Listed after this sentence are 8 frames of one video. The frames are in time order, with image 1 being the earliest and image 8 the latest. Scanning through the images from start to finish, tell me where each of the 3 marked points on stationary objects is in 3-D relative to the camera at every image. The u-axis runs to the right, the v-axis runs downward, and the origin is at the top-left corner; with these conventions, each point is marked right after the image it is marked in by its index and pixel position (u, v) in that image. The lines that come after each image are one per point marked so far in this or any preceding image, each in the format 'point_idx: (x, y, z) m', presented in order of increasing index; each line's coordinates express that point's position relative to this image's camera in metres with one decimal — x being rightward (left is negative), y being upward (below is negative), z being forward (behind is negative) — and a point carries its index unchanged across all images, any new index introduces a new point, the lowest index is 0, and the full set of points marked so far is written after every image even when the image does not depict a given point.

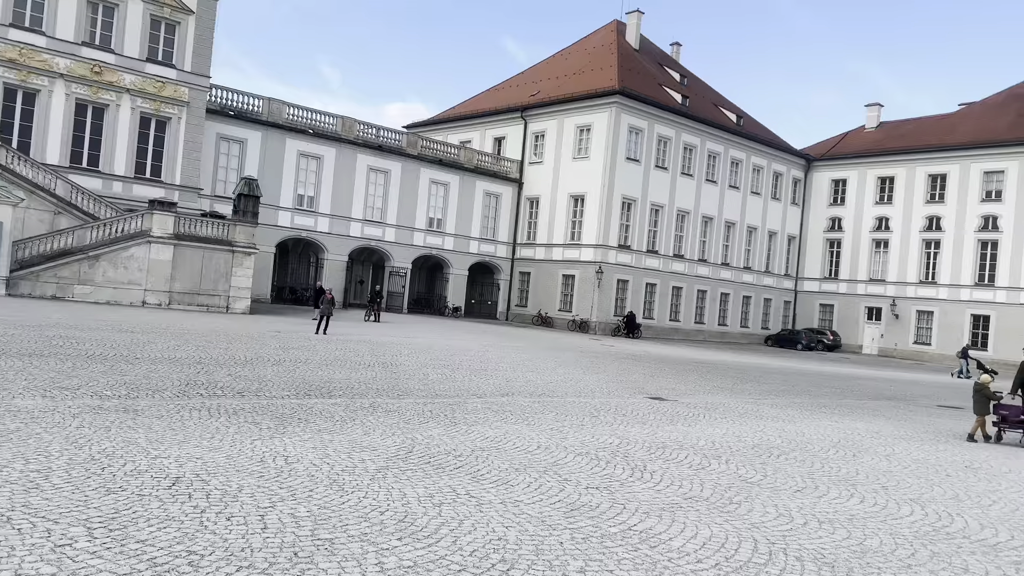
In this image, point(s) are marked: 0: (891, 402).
0: (+9.0, -2.6, +19.0) m
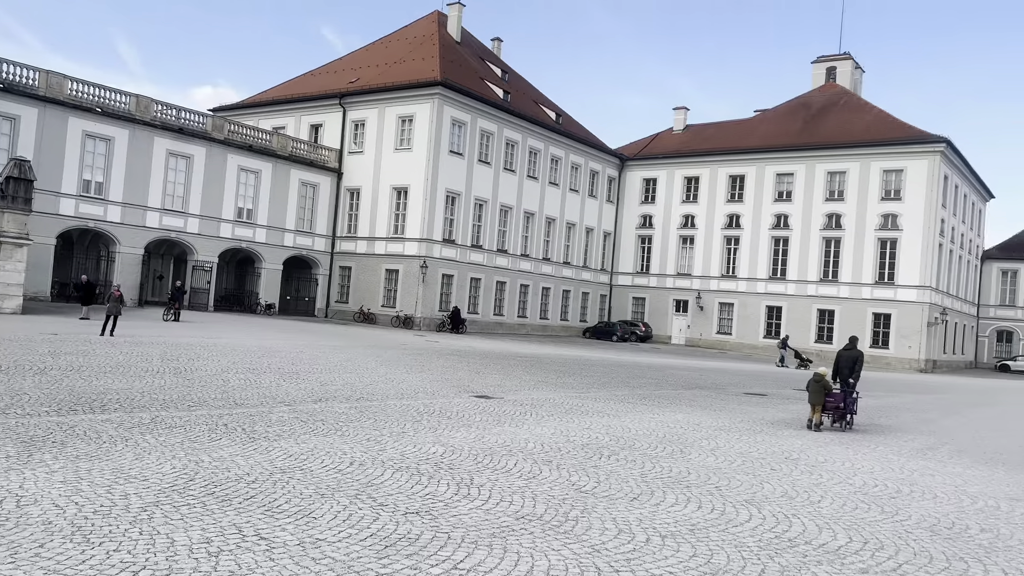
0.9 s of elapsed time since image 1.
0: (+4.7, -2.4, +19.7) m
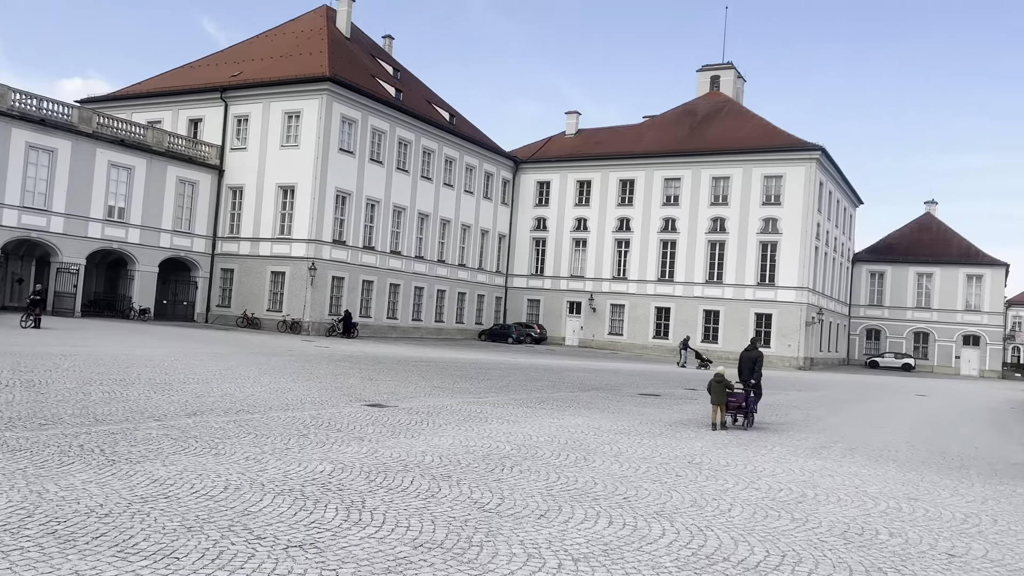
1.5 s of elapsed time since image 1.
0: (+2.1, -2.5, +19.6) m
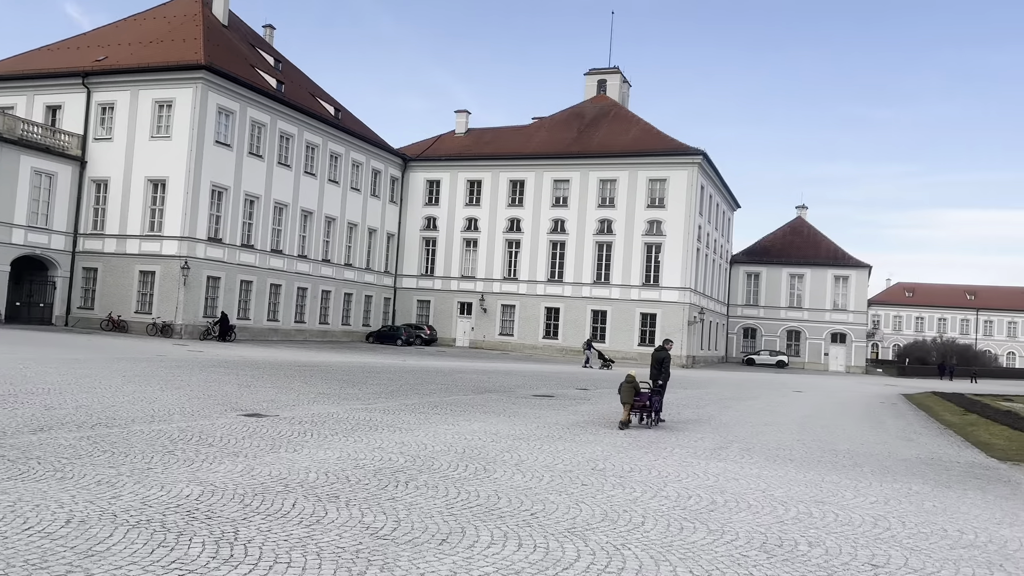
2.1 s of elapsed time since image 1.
0: (-0.5, -2.5, +19.2) m
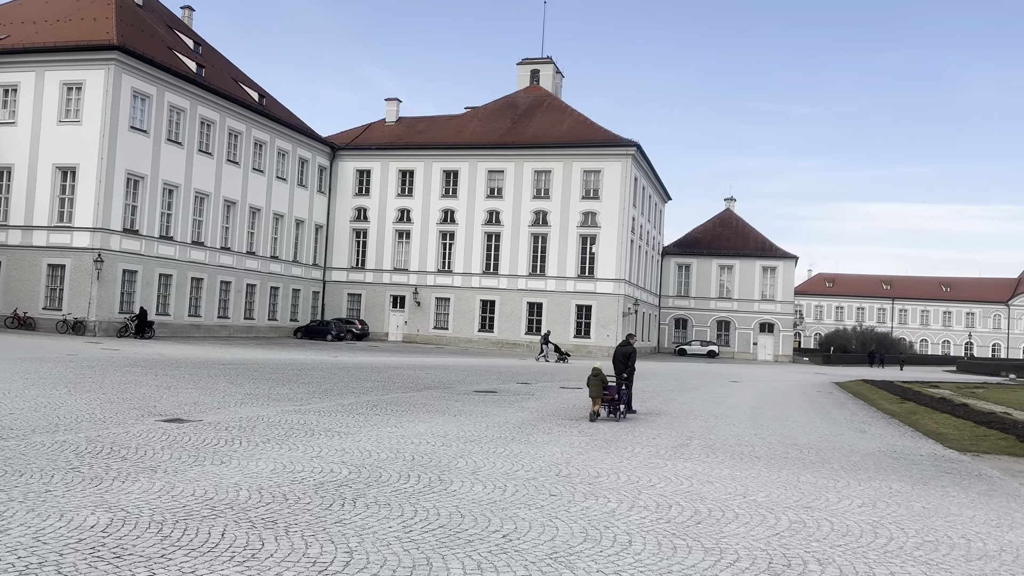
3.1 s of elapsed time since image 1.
0: (-1.8, -2.3, +18.3) m
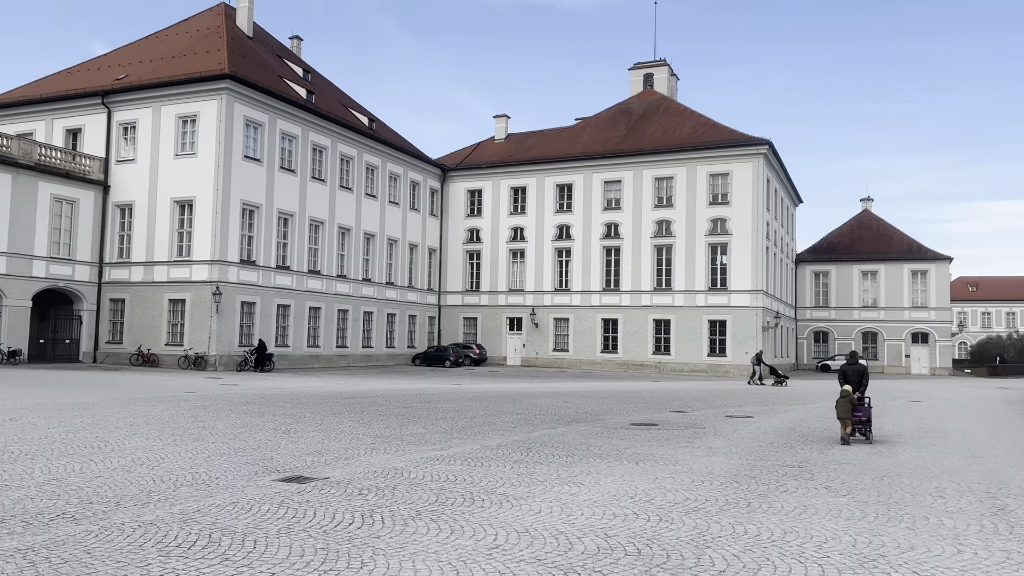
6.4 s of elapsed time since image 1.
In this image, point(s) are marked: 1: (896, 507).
0: (+1.4, -2.6, +15.7) m
1: (+3.3, -1.9, +6.9) m
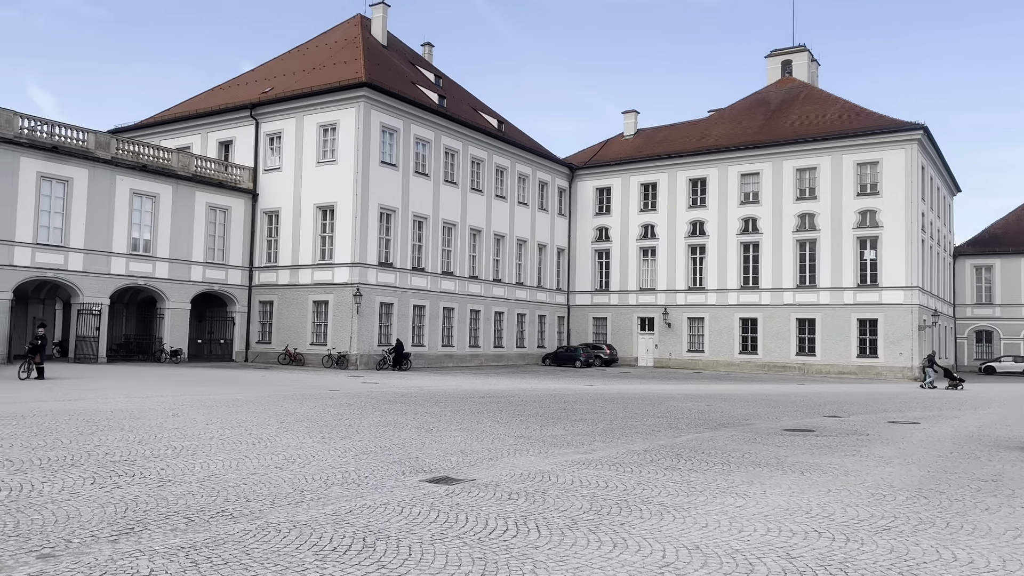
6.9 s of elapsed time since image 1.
0: (+4.0, -2.6, +14.8) m
1: (+4.5, -1.8, +5.9) m
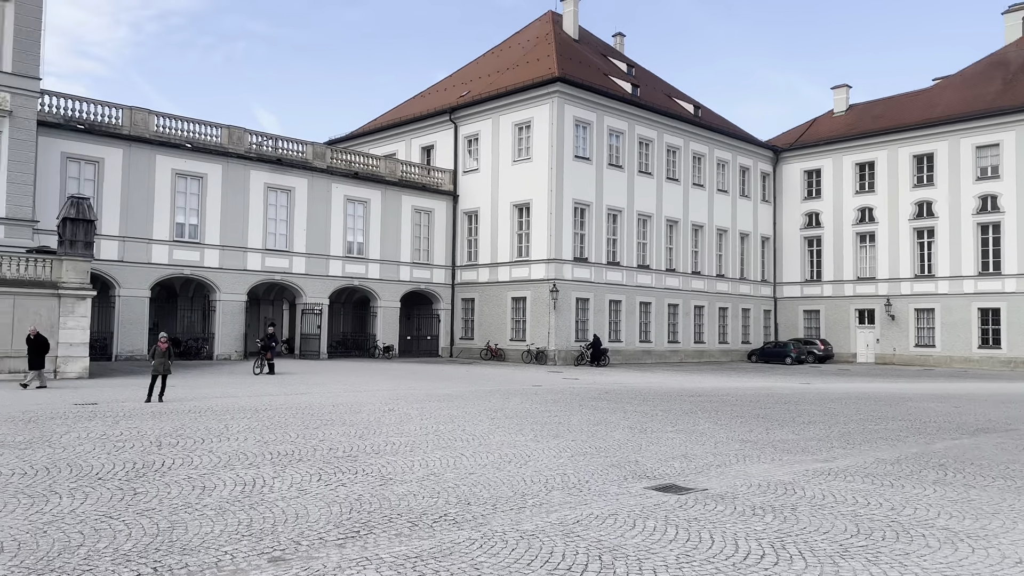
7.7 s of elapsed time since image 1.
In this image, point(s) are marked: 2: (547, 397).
0: (+7.7, -2.3, +12.8) m
1: (+6.0, -1.6, +4.0) m
2: (+0.7, -2.3, +16.5) m
